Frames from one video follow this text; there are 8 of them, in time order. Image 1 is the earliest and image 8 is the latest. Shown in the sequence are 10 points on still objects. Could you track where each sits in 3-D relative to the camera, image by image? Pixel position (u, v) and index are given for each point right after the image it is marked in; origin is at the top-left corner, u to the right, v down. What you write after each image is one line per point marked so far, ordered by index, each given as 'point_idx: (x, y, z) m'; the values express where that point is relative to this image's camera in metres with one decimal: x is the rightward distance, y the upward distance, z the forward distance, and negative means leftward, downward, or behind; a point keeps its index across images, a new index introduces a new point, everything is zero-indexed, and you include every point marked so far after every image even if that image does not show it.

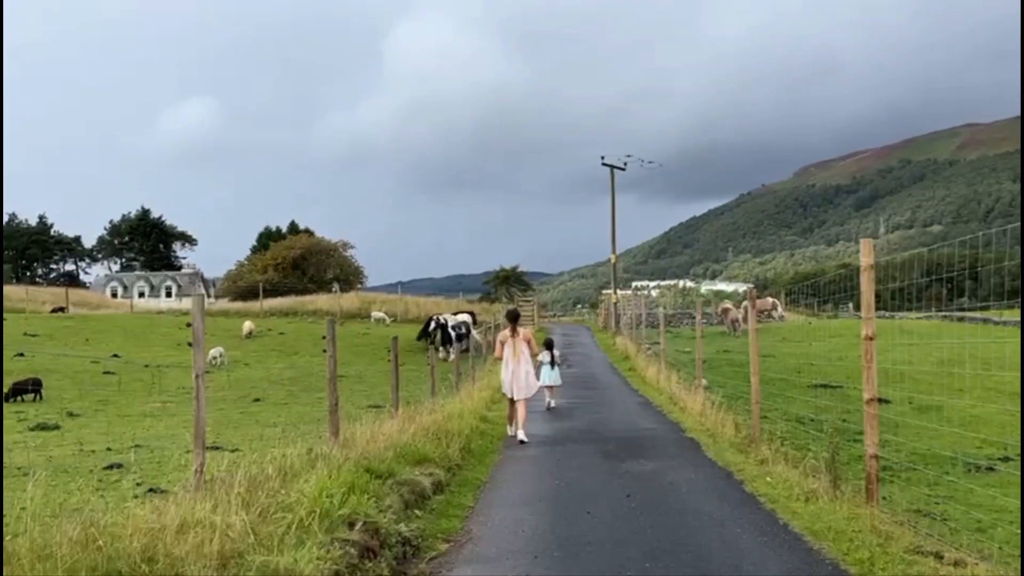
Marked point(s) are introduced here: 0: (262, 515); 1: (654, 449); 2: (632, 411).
0: (-2.0, -1.8, +6.8) m
1: (+2.1, -2.4, +12.5) m
2: (+2.5, -2.6, +17.9) m
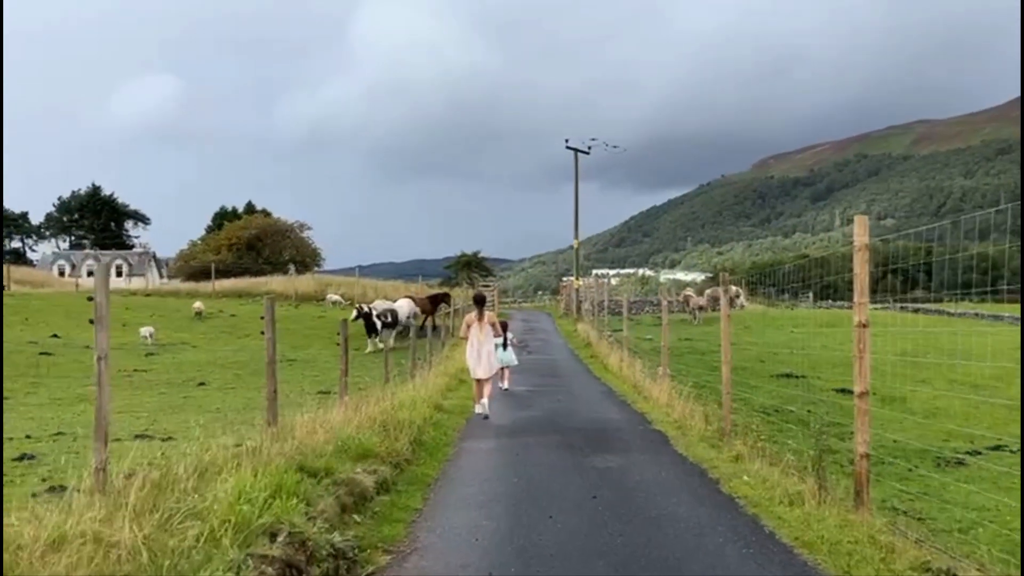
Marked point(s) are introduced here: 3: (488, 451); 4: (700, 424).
0: (-2.3, -1.6, +5.7) m
1: (+1.5, -2.1, +11.6) m
2: (+1.7, -2.2, +17.0) m
3: (-0.3, -2.2, +11.1) m
4: (+2.9, -2.1, +12.7) m
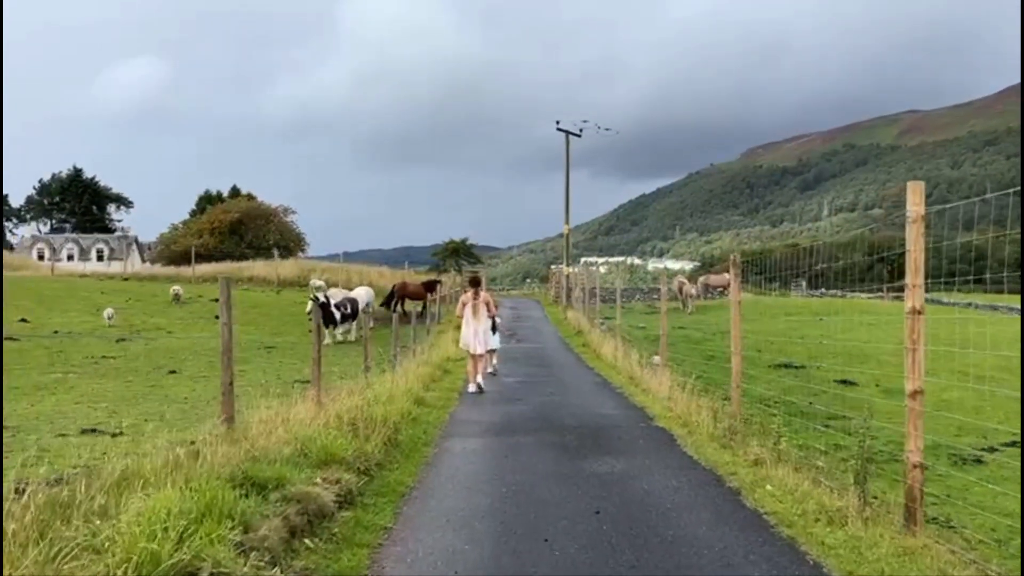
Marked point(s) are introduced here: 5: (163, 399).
0: (-2.4, -1.4, +4.4) m
1: (+1.3, -1.9, +10.3) m
2: (+1.4, -1.9, +15.8) m
3: (-0.5, -1.9, +9.9) m
4: (+2.7, -1.8, +11.5) m
5: (-8.1, -2.6, +19.5) m
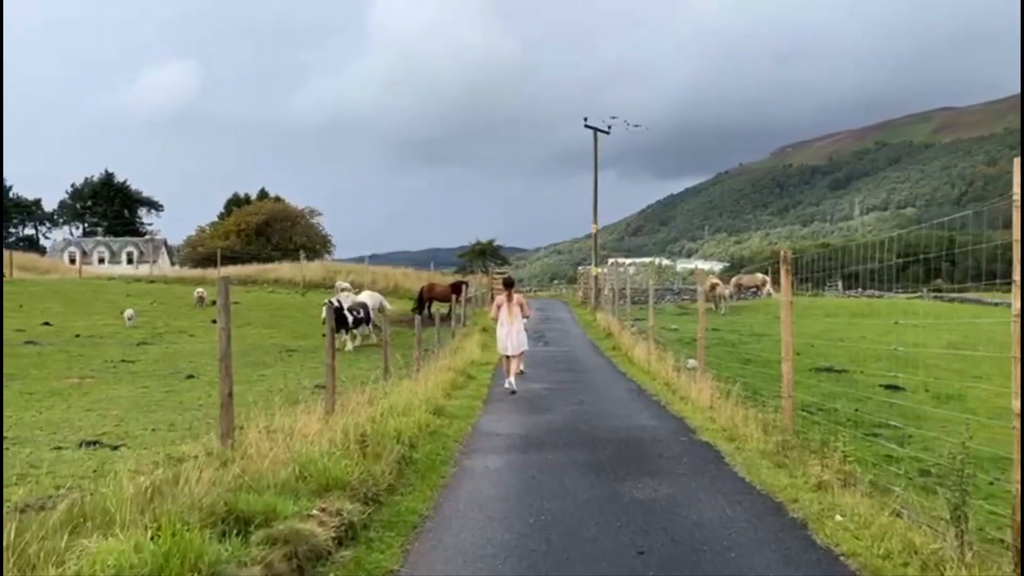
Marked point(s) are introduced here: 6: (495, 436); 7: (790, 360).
0: (-2.3, -1.4, +3.4) m
1: (+1.6, -1.9, +9.2) m
2: (+1.9, -1.9, +14.7) m
3: (-0.2, -1.9, +8.8) m
4: (+3.0, -1.8, +10.4) m
5: (-7.4, -2.6, +18.7) m
6: (-0.2, -1.9, +10.9) m
7: (+3.7, -1.0, +11.2) m
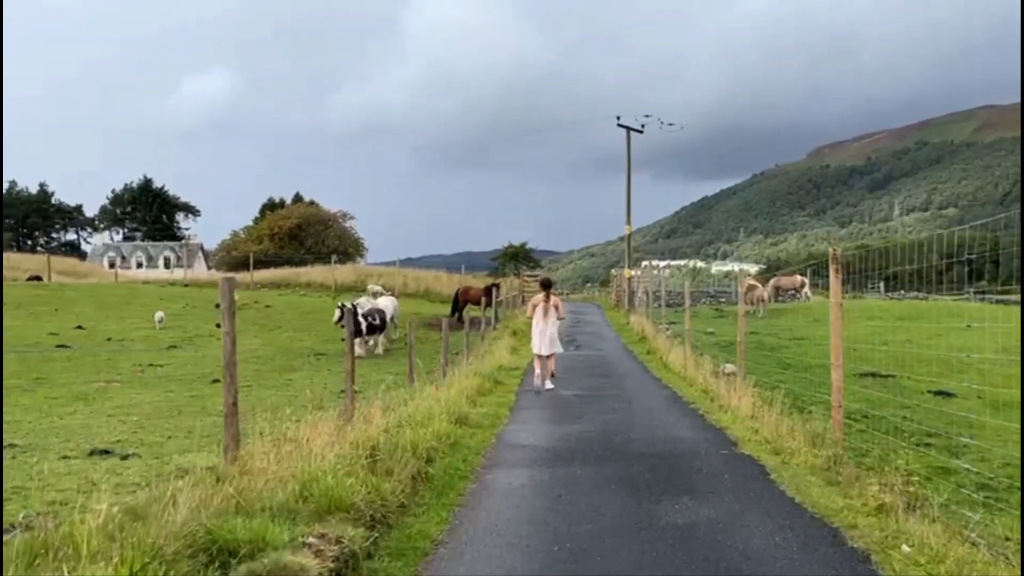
0: (-2.3, -1.4, +2.8) m
1: (+1.9, -1.9, +8.4) m
2: (+2.4, -2.0, +13.9) m
3: (+0.1, -1.9, +8.1) m
4: (+3.3, -1.8, +9.5) m
5: (-6.8, -2.7, +18.3) m
6: (+0.1, -1.9, +10.2) m
7: (+4.0, -1.0, +10.3) m
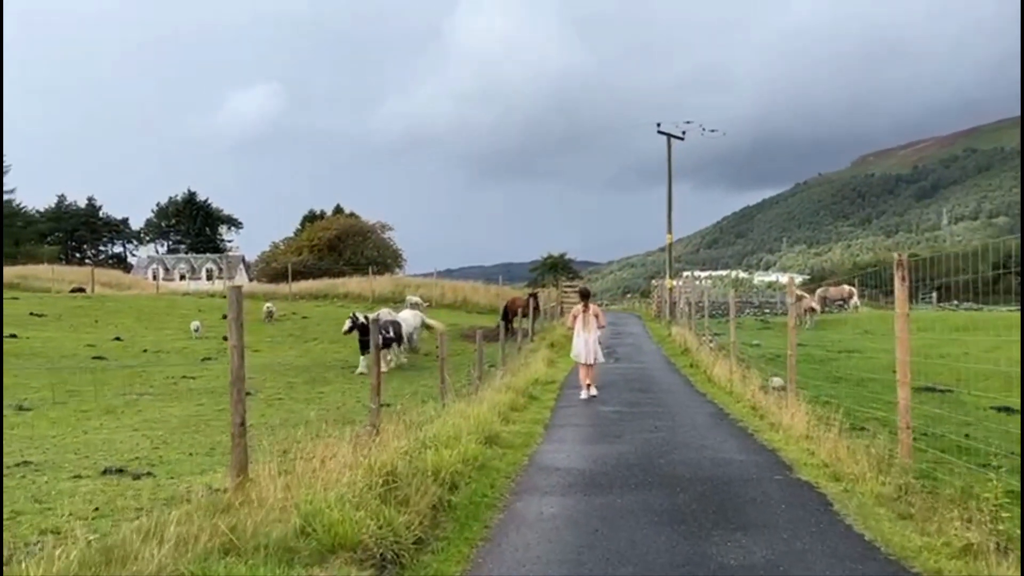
0: (-2.2, -1.5, +2.1) m
1: (+2.2, -2.0, +7.6) m
2: (+2.9, -2.1, +12.9) m
3: (+0.3, -2.0, +7.3) m
4: (+3.7, -1.9, +8.6) m
5: (-6.1, -2.9, +17.8) m
6: (+0.5, -2.0, +9.4) m
7: (+4.4, -1.1, +9.3) m
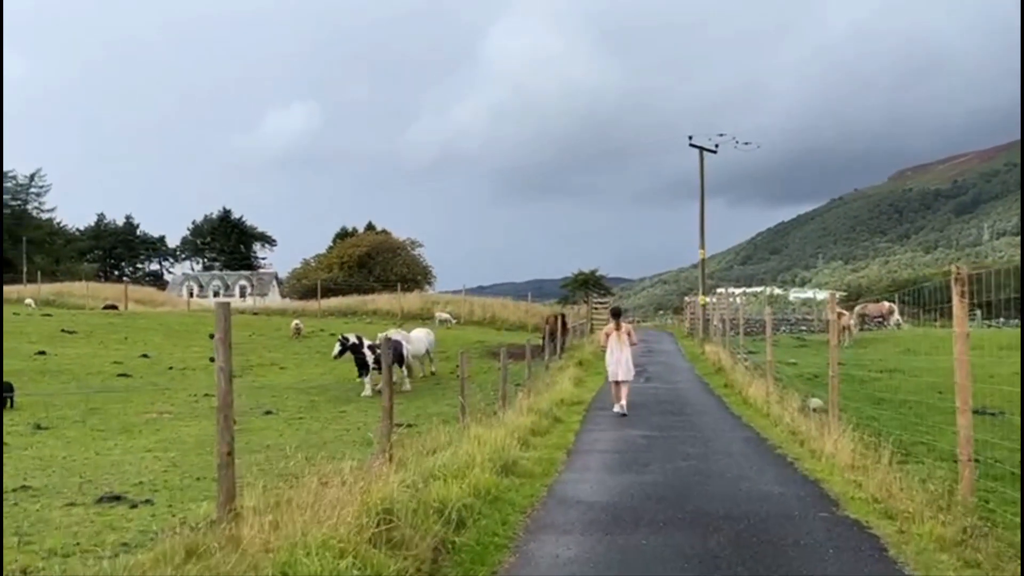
0: (-2.4, -1.5, +1.4) m
1: (+2.3, -2.1, +6.7) m
2: (+3.2, -2.4, +12.0) m
3: (+0.4, -2.1, +6.5) m
4: (+3.8, -2.1, +7.6) m
5: (-5.6, -3.2, +17.2) m
6: (+0.6, -2.2, +8.6) m
7: (+4.5, -1.2, +8.4) m
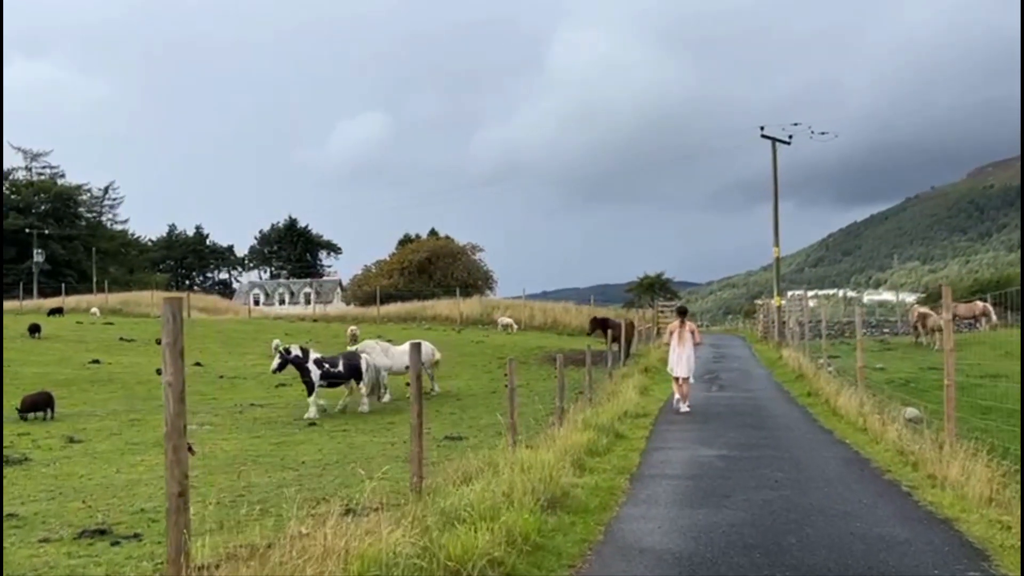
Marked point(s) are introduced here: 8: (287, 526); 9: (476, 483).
0: (-2.5, -1.4, -0.2) m
1: (+2.5, -2.0, +4.7) m
2: (+3.8, -2.3, +9.9) m
3: (+0.6, -2.0, +4.6) m
4: (+4.1, -1.9, +5.5) m
5: (-4.5, -3.3, +15.8) m
6: (+1.0, -2.1, +6.7) m
7: (+4.9, -1.1, +6.2) m
8: (-1.9, -1.9, +7.0) m
9: (-0.4, -1.9, +8.2) m
